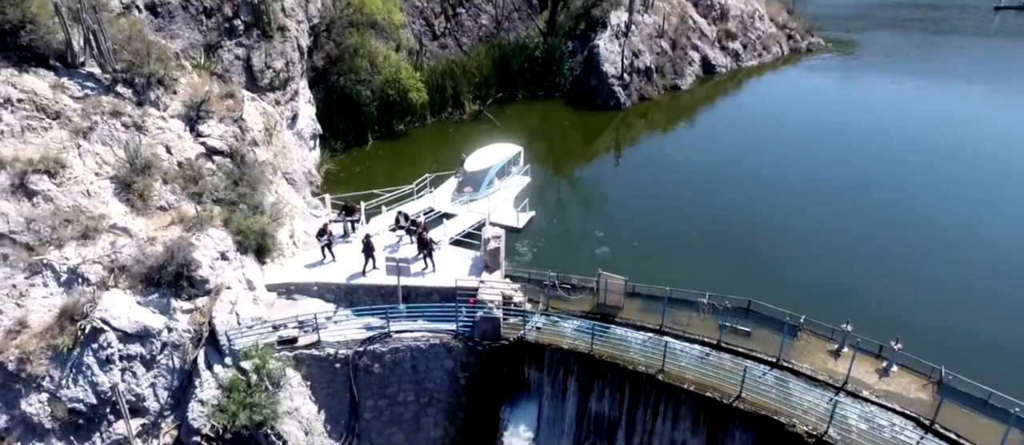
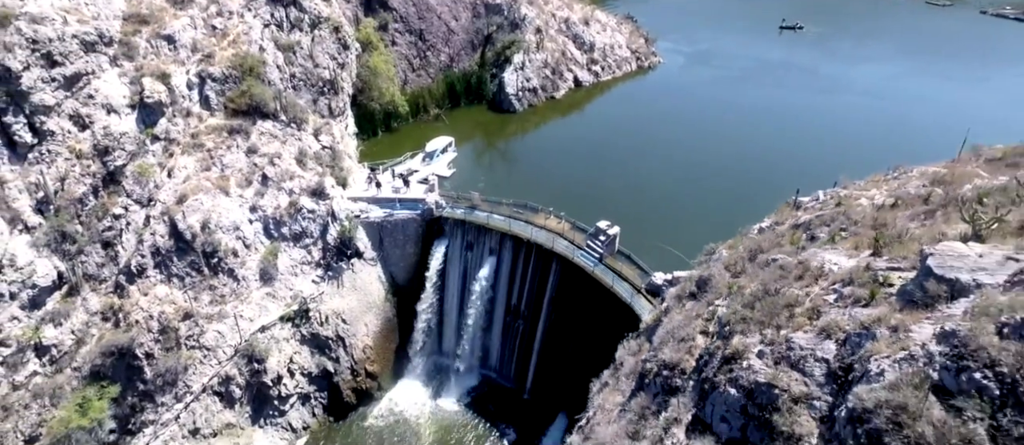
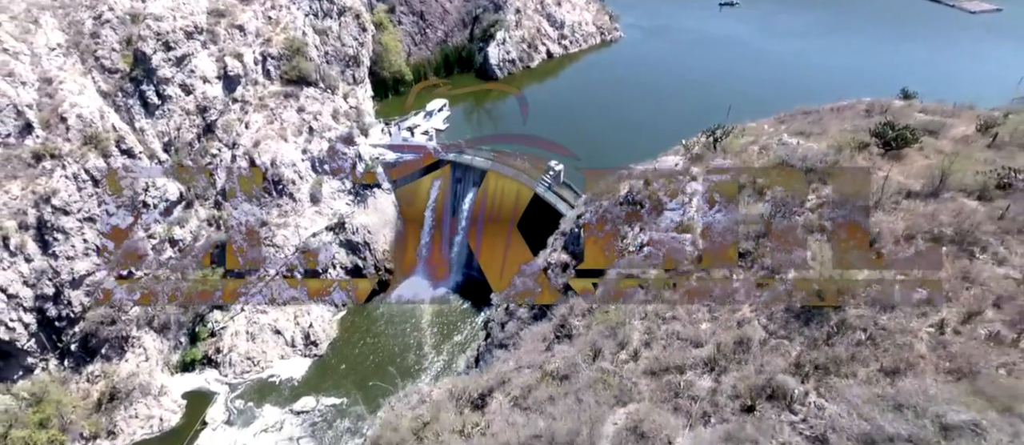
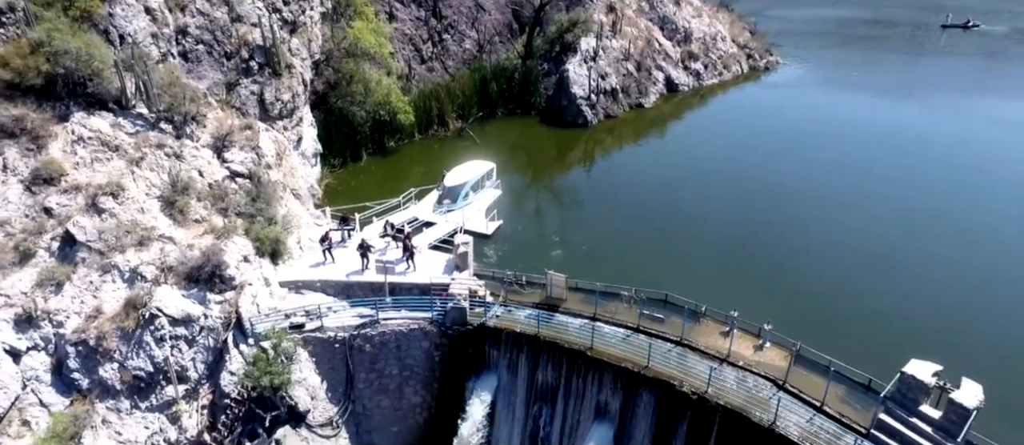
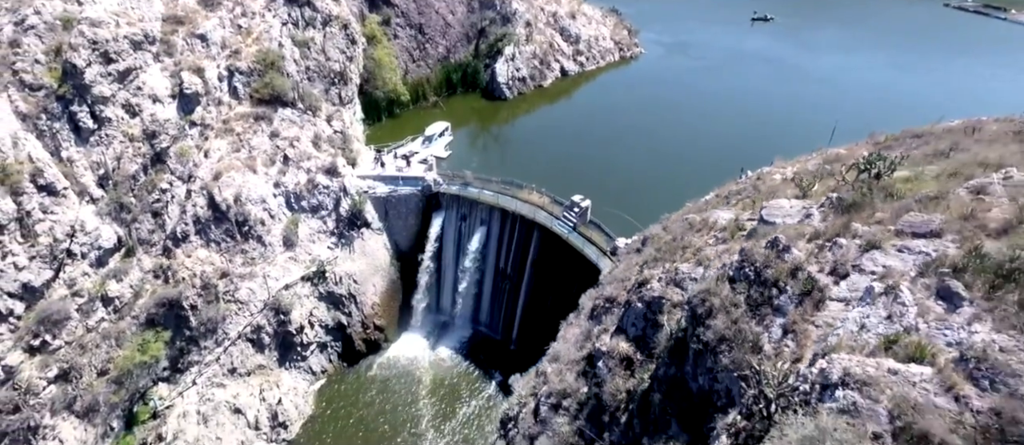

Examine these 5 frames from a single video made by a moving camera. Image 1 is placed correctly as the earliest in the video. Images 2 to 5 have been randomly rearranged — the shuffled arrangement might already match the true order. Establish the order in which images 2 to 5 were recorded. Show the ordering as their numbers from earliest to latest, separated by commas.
4, 2, 5, 3
